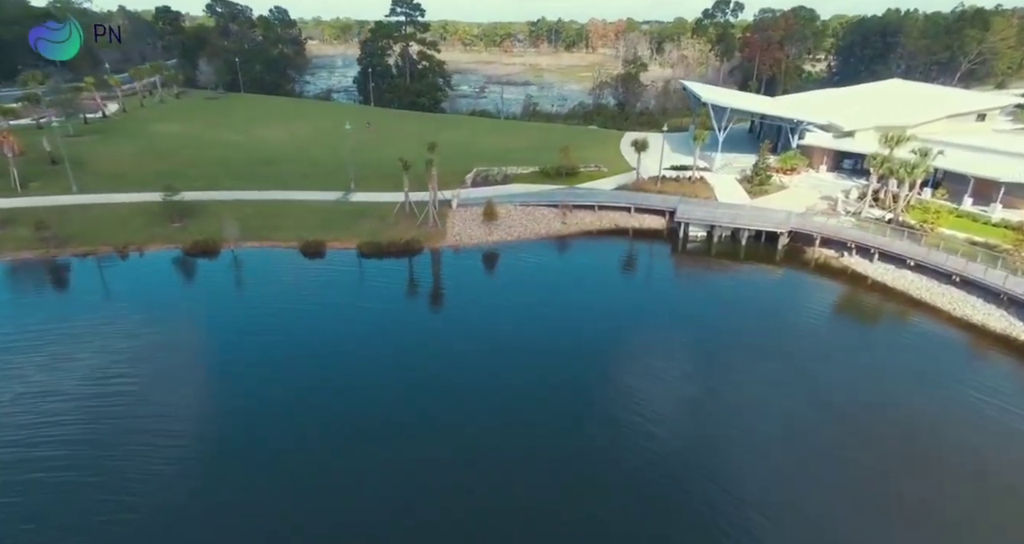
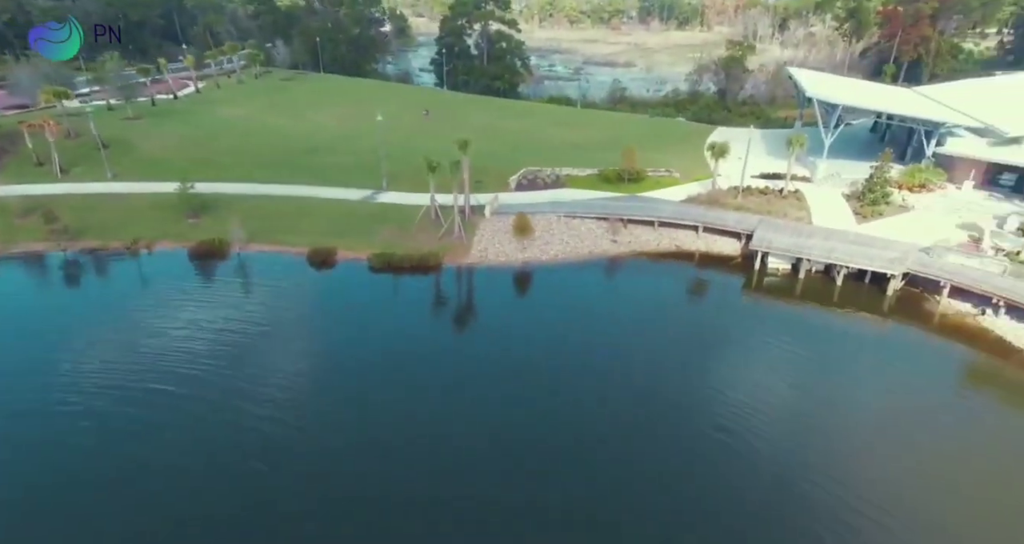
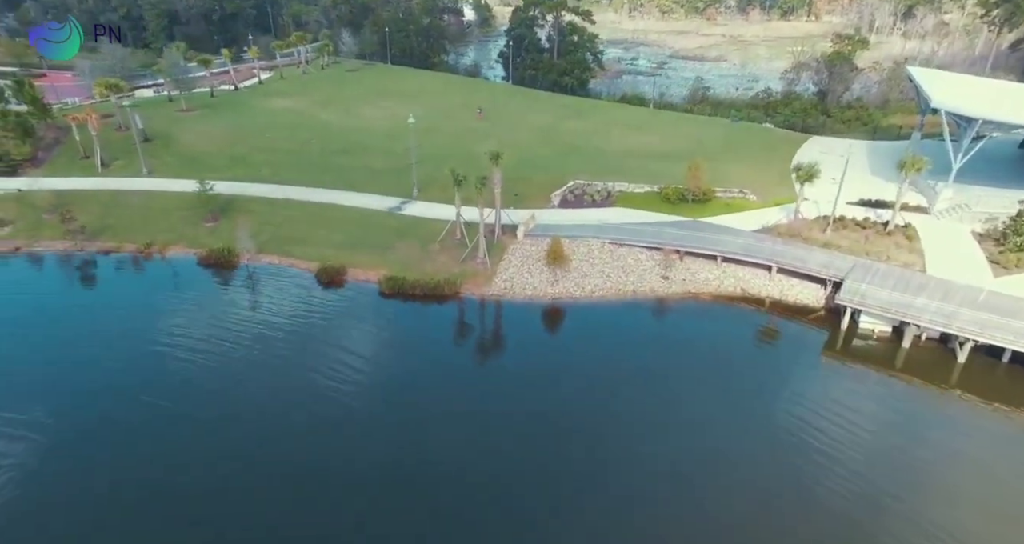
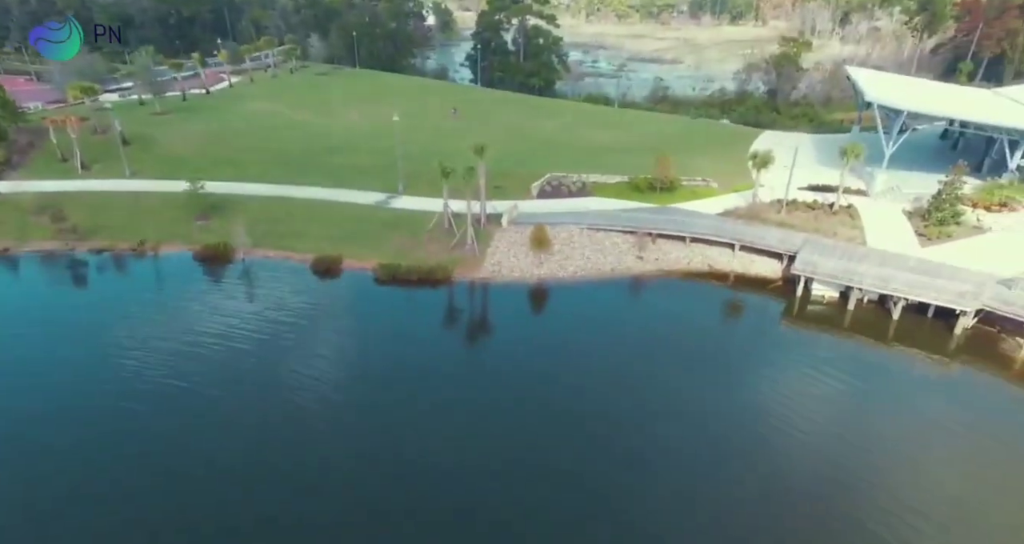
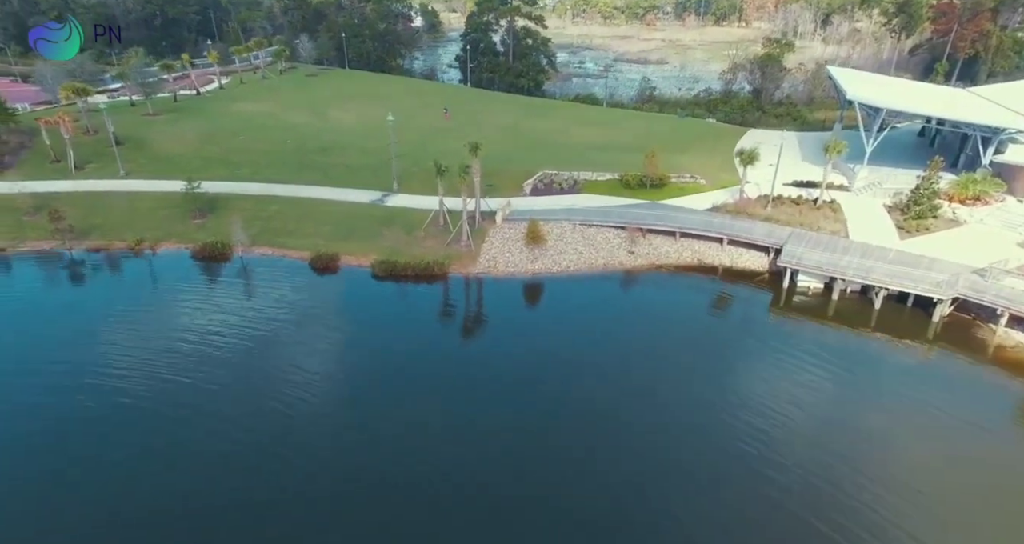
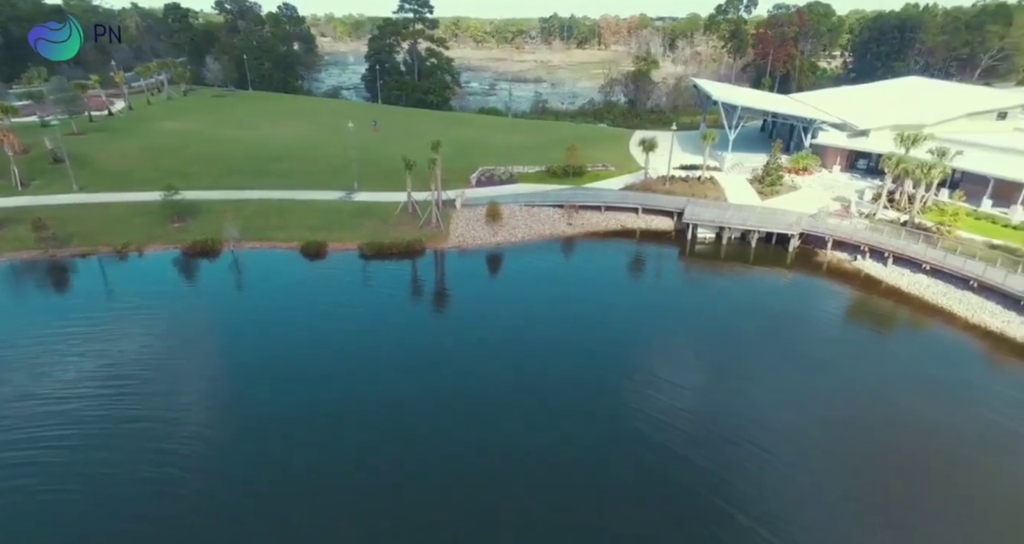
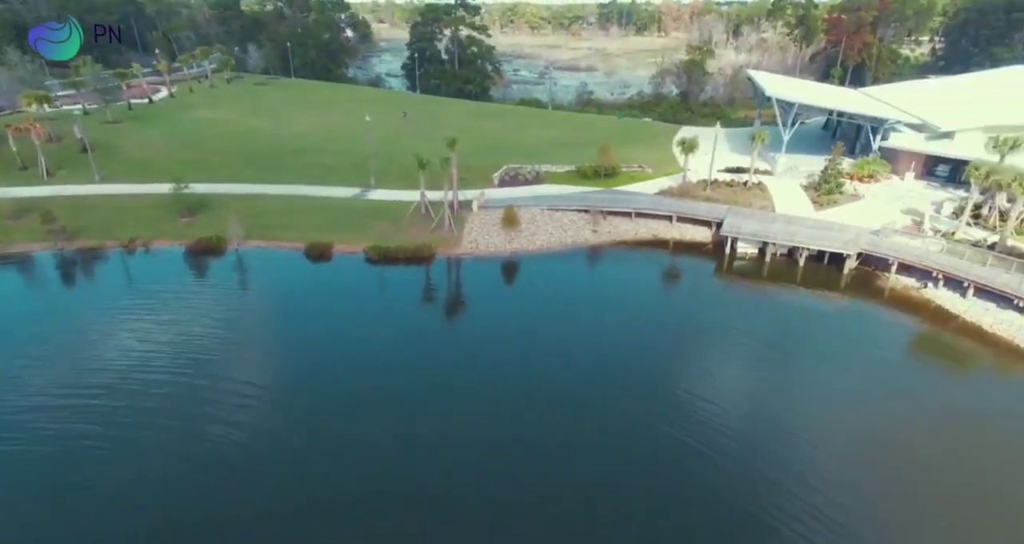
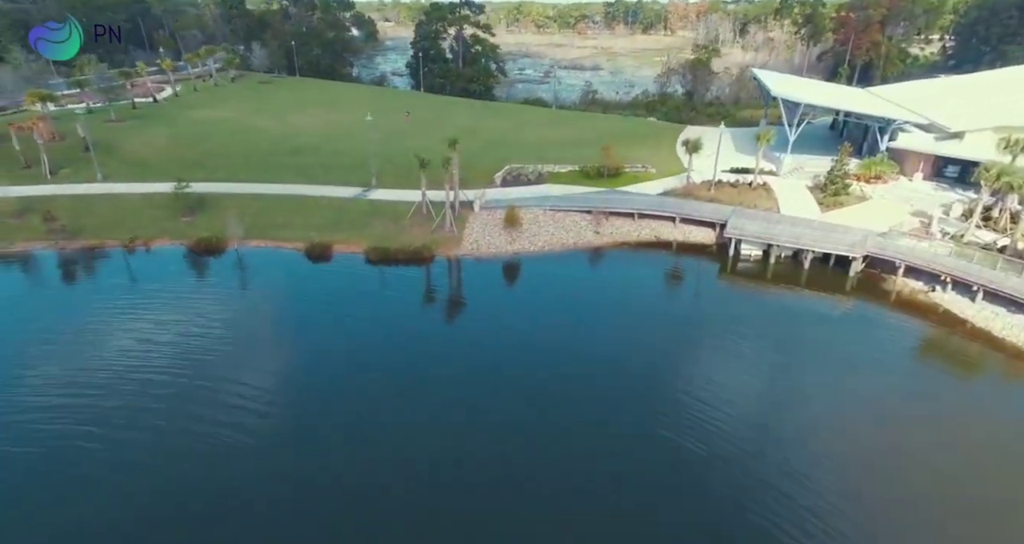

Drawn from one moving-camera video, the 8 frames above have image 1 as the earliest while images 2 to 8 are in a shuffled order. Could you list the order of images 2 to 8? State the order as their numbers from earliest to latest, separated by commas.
8, 5, 3, 4, 2, 7, 6
